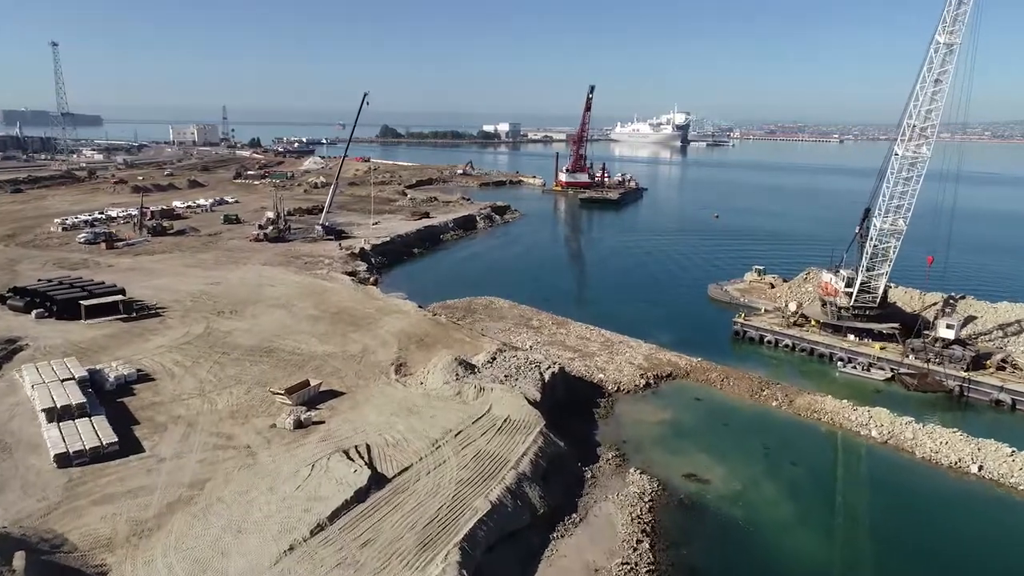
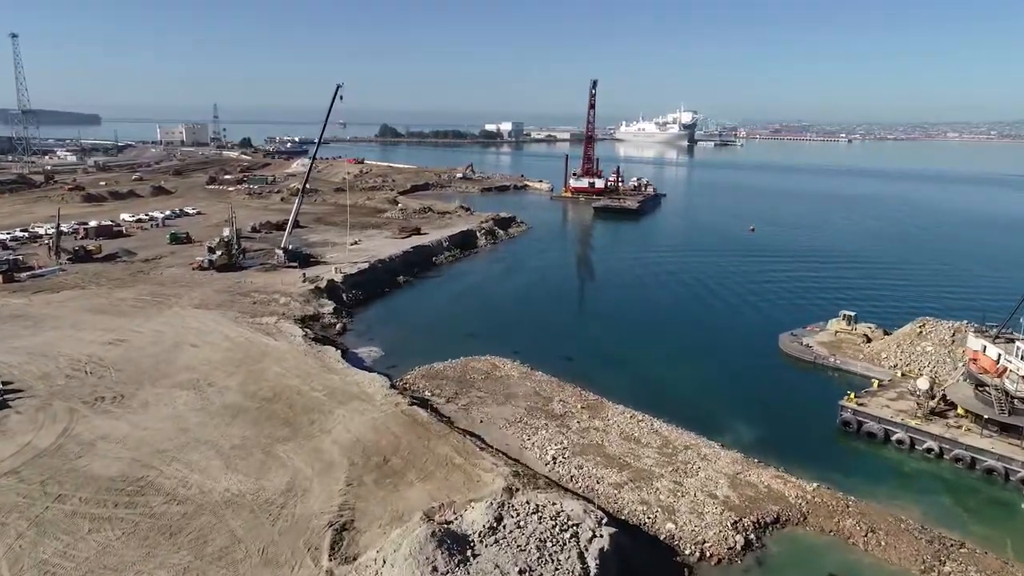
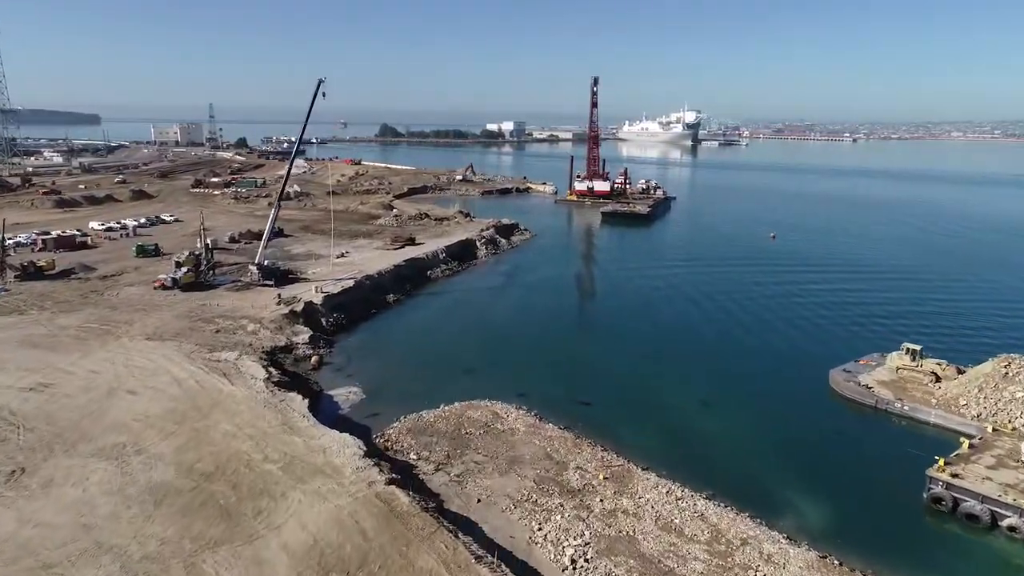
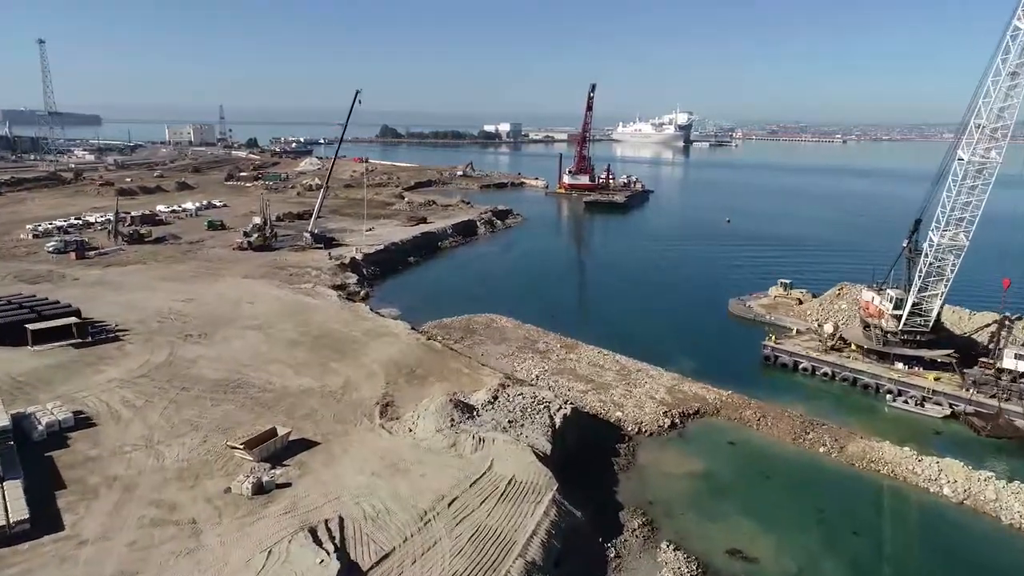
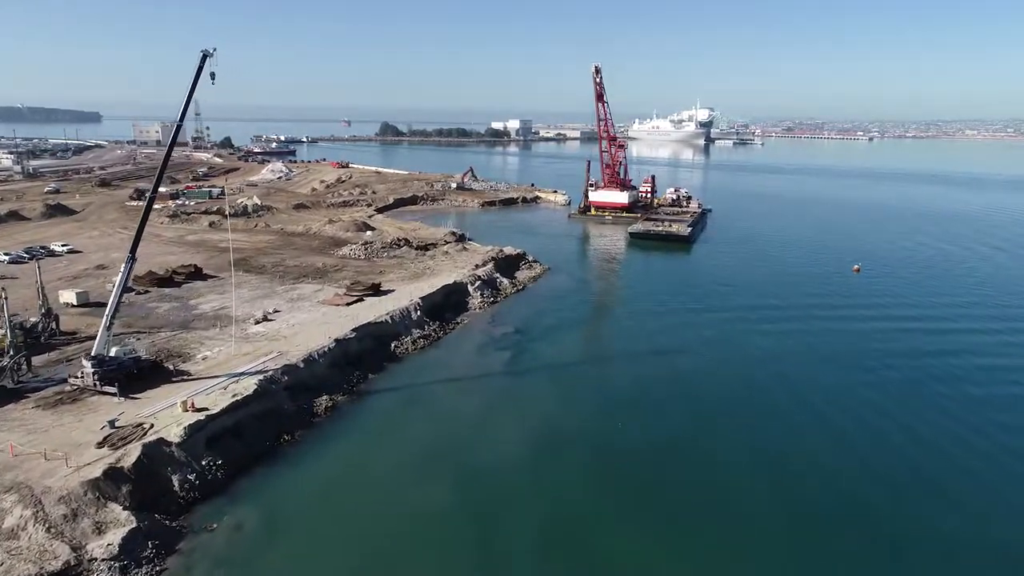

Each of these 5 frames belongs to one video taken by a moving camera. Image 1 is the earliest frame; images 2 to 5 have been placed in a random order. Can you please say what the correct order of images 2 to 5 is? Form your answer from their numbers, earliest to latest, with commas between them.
4, 2, 3, 5
